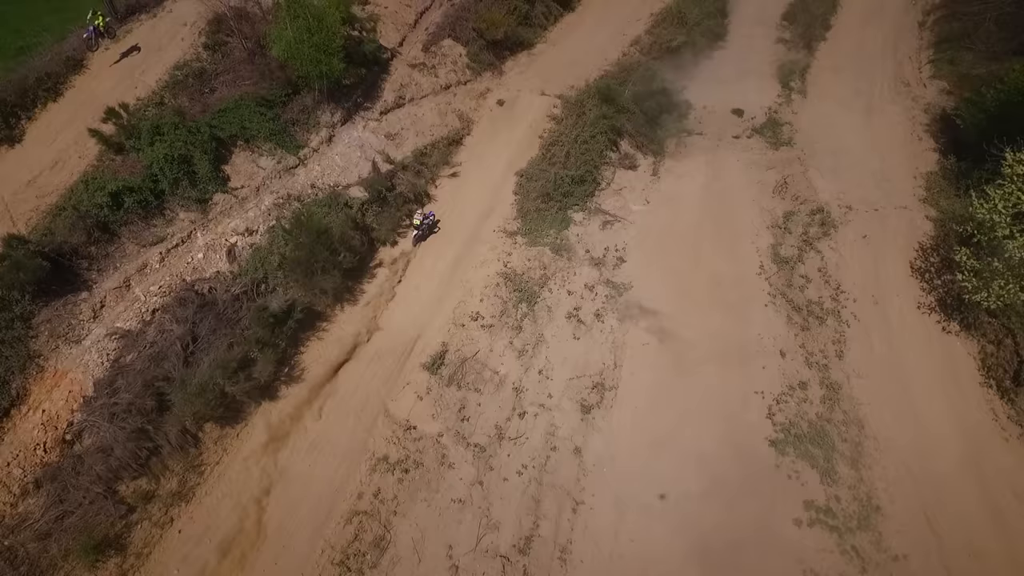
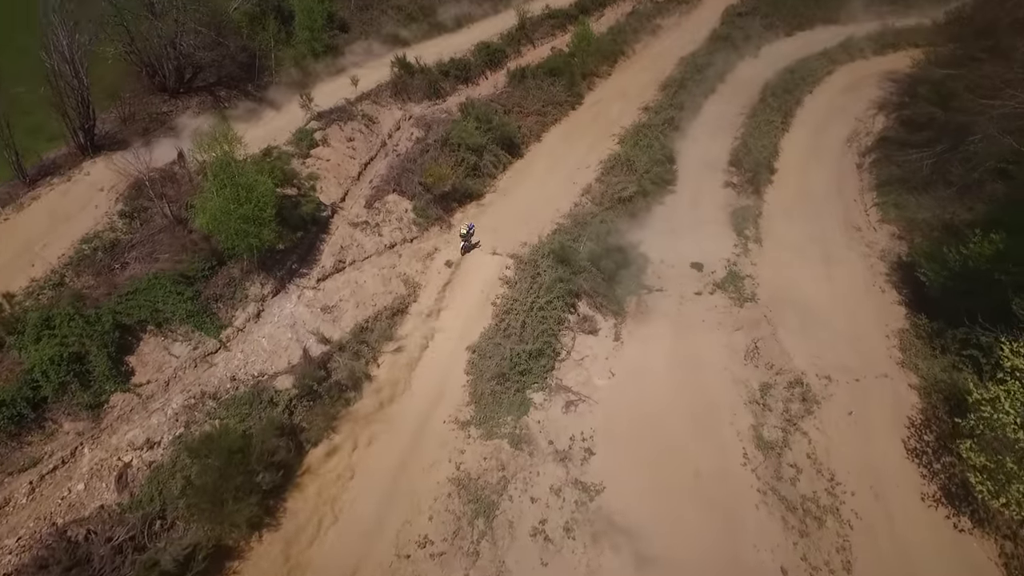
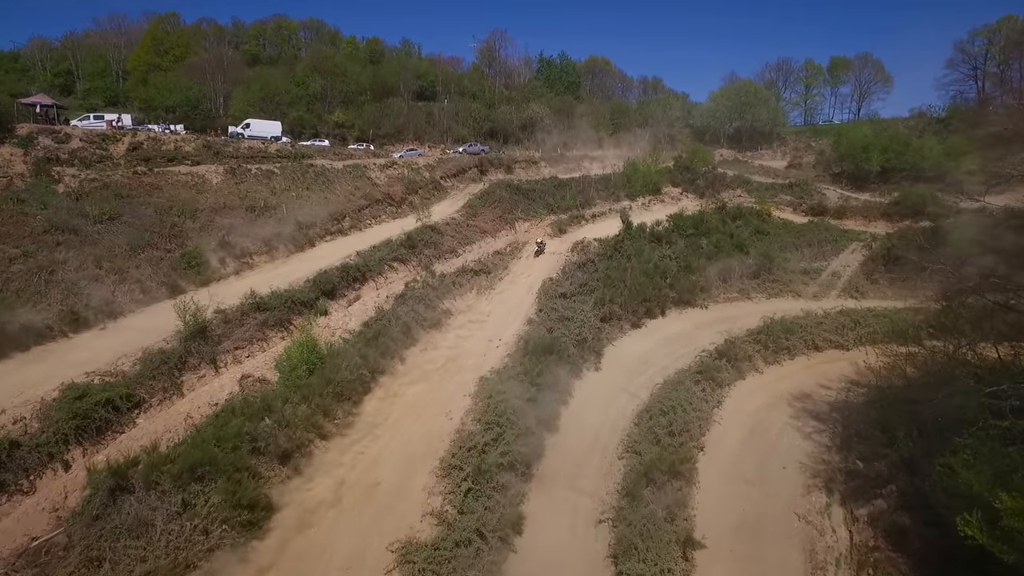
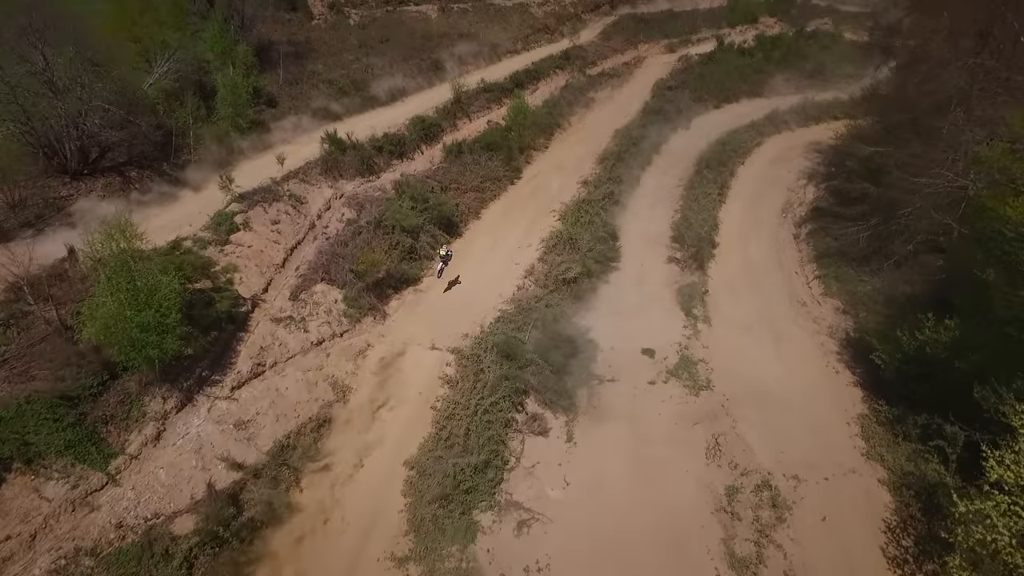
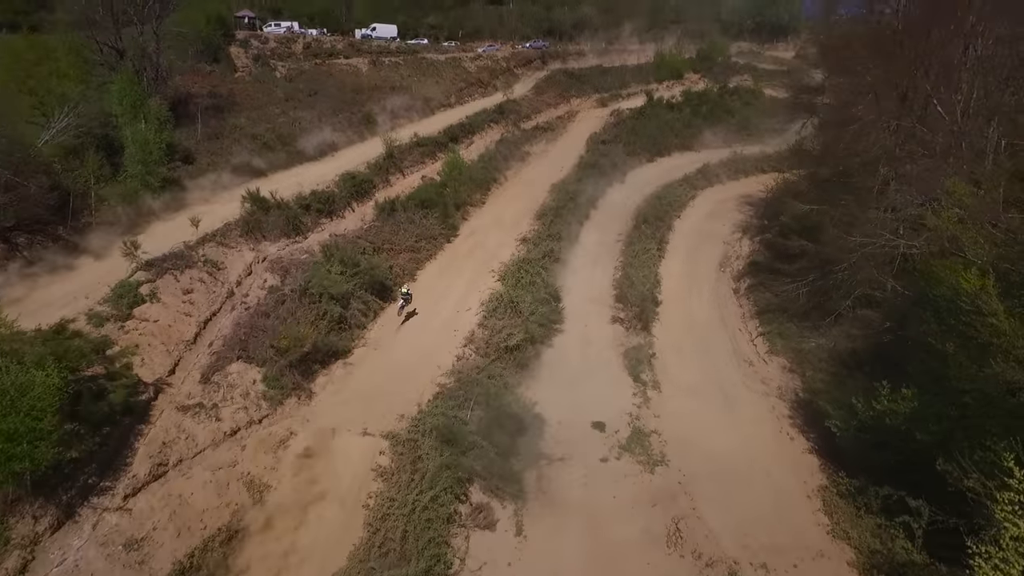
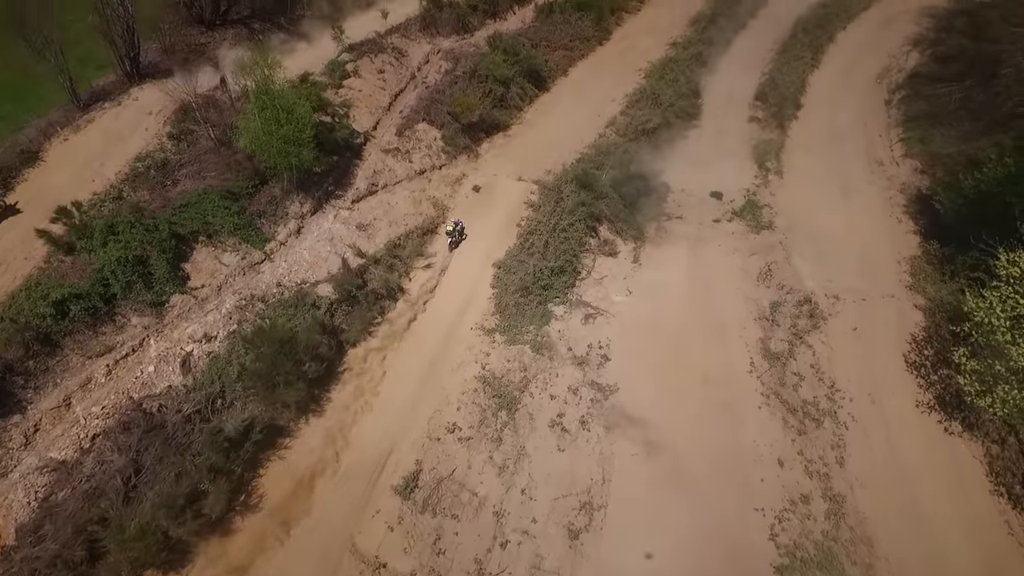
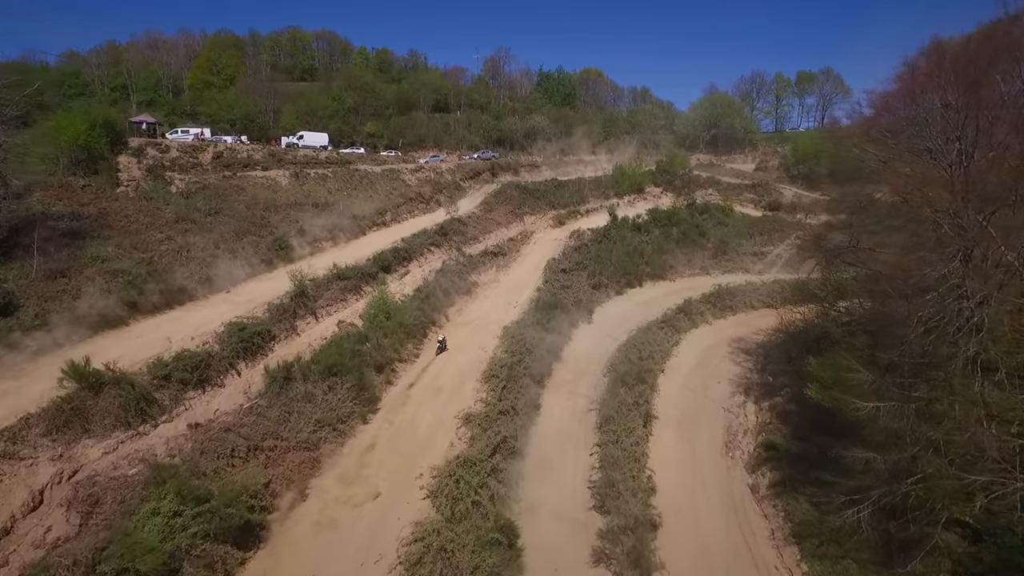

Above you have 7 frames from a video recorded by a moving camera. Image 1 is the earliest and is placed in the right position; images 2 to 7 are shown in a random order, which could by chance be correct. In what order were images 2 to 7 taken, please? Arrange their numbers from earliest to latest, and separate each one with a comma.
6, 2, 4, 5, 7, 3
